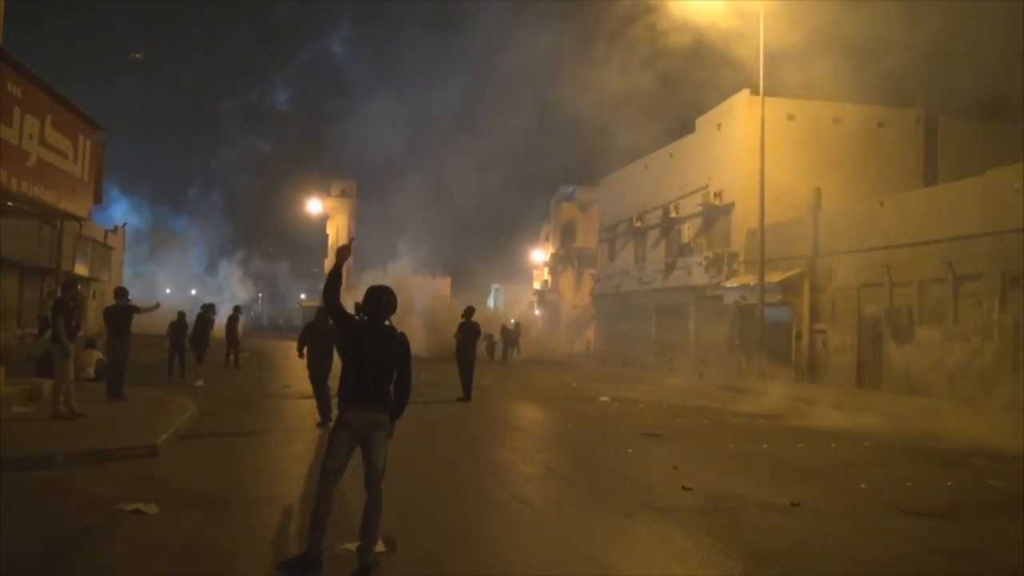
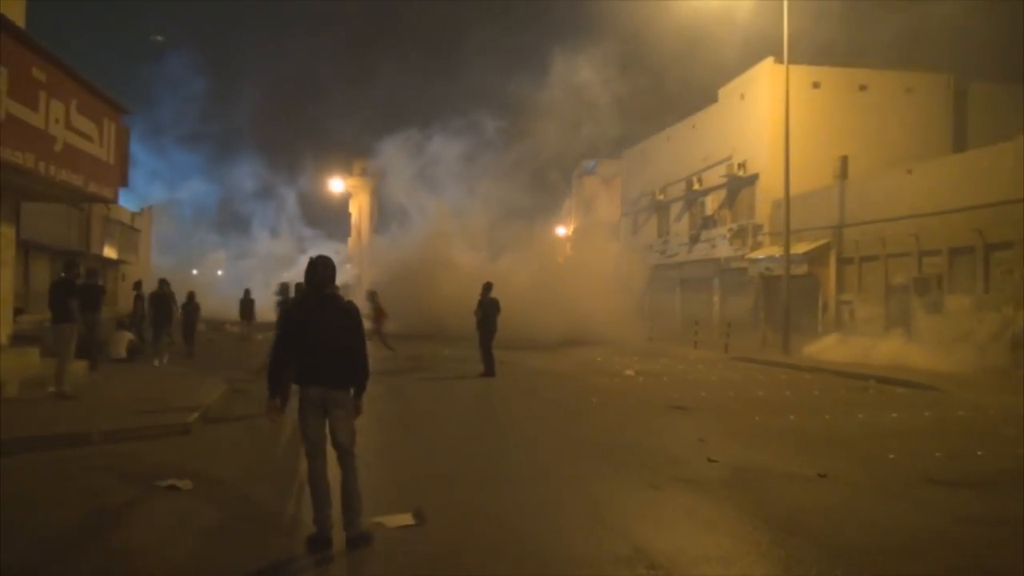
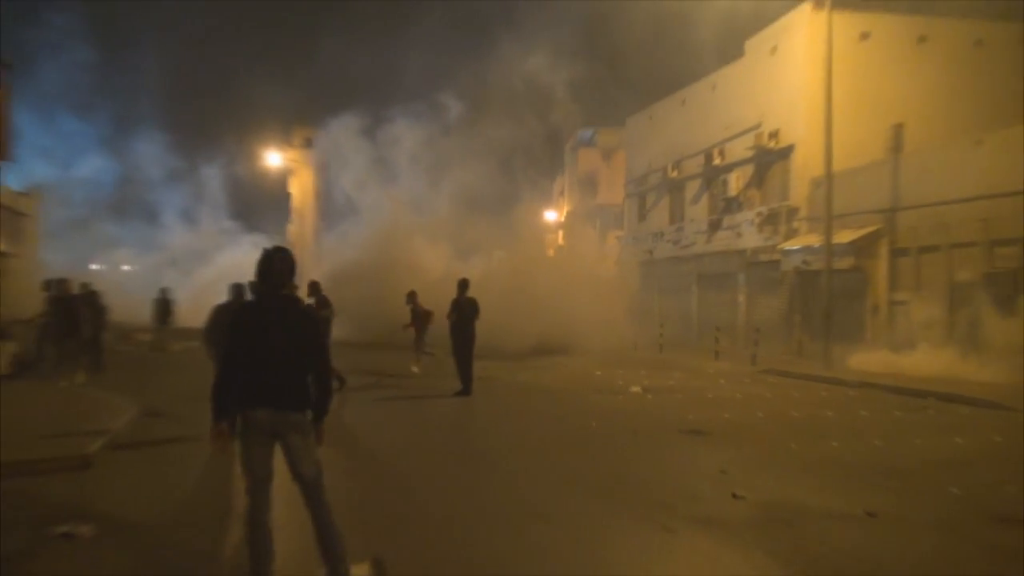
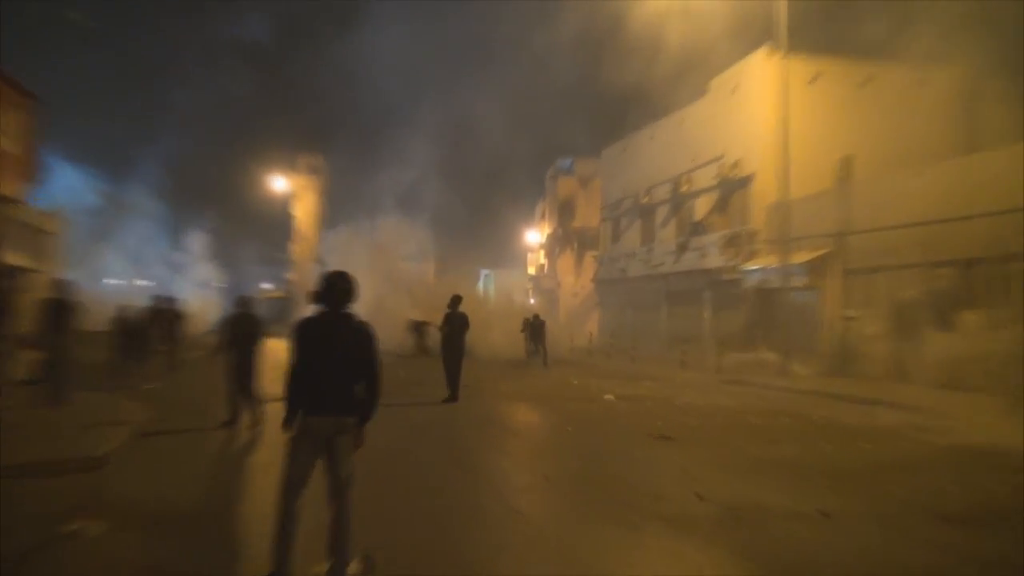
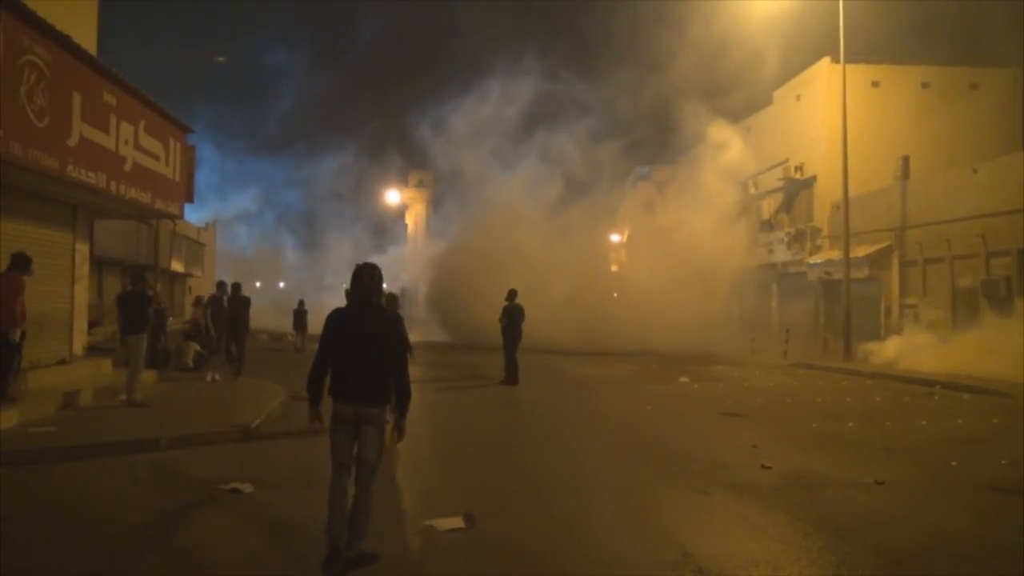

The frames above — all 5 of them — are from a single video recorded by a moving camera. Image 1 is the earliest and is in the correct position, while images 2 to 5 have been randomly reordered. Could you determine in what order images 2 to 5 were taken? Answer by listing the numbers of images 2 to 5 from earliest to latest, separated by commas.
4, 3, 2, 5
